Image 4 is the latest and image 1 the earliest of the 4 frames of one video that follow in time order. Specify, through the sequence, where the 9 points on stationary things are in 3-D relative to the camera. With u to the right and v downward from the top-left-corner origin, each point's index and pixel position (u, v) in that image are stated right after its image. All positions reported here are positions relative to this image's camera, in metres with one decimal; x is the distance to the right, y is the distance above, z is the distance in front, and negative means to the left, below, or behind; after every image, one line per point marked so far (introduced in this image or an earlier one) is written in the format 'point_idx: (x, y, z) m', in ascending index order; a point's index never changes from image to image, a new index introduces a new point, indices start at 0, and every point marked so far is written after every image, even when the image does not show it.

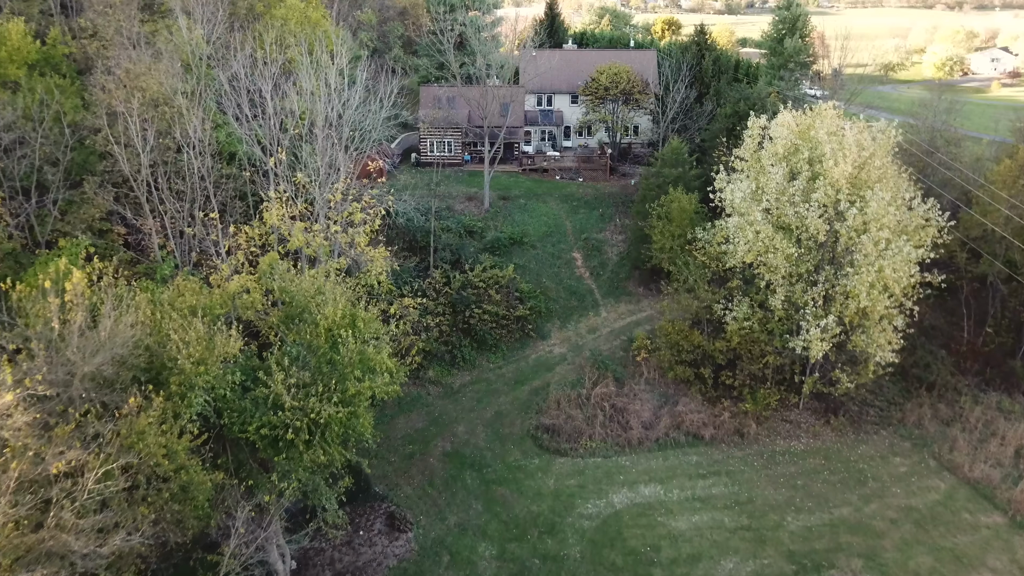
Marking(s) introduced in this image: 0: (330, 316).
0: (-3.6, -0.5, +14.4) m
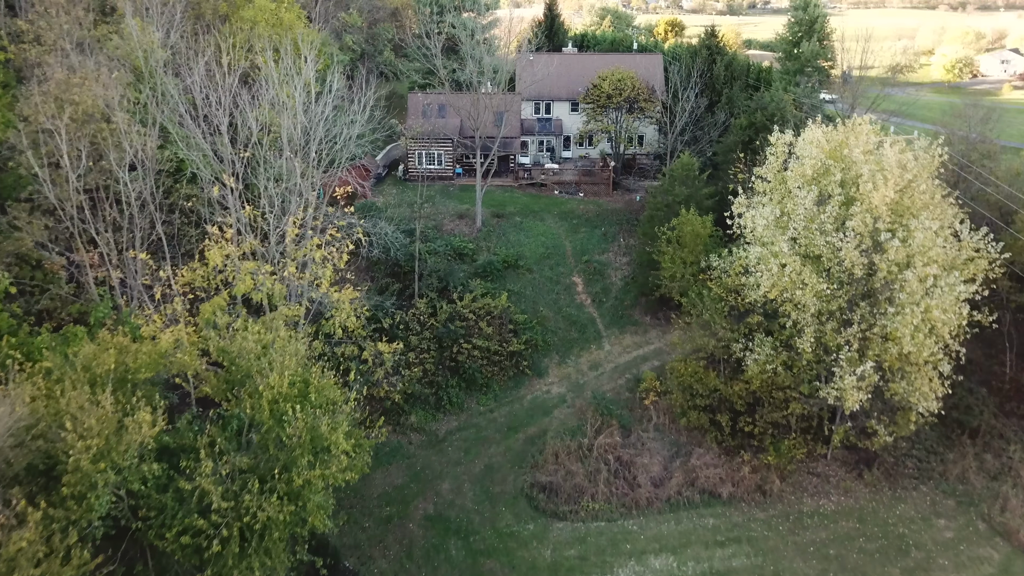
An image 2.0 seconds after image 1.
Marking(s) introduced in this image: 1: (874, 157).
0: (-3.8, -1.6, +11.8) m
1: (+9.2, +3.4, +18.6) m
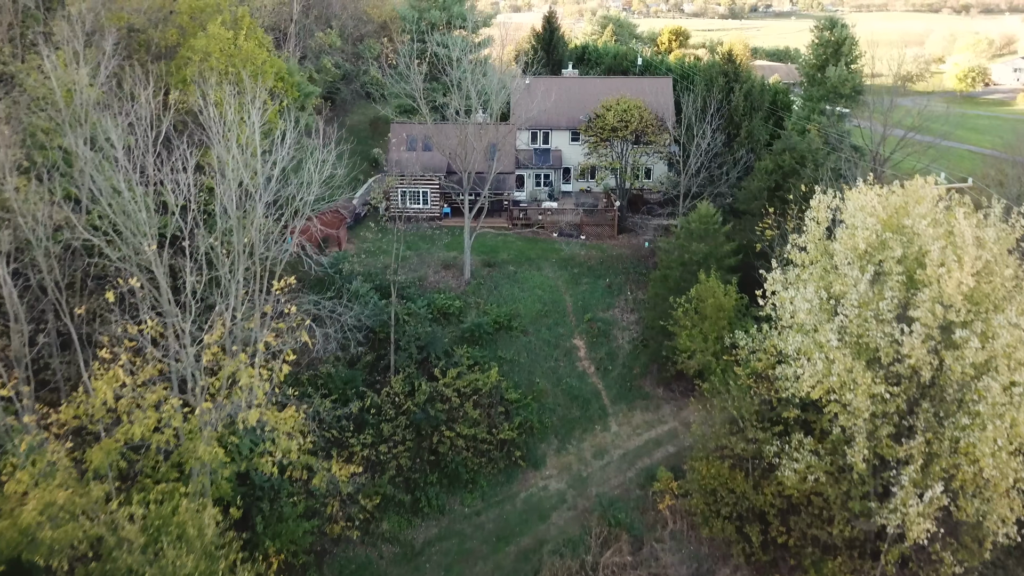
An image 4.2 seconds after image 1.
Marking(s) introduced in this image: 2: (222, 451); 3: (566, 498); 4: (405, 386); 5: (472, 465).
0: (-4.1, -3.7, +8.4) m
1: (+9.0, +1.2, +15.2) m
2: (-4.5, -2.6, +11.5) m
3: (+1.5, -5.6, +19.6) m
4: (-2.9, -2.7, +20.0) m
5: (-1.1, -4.8, +19.7) m
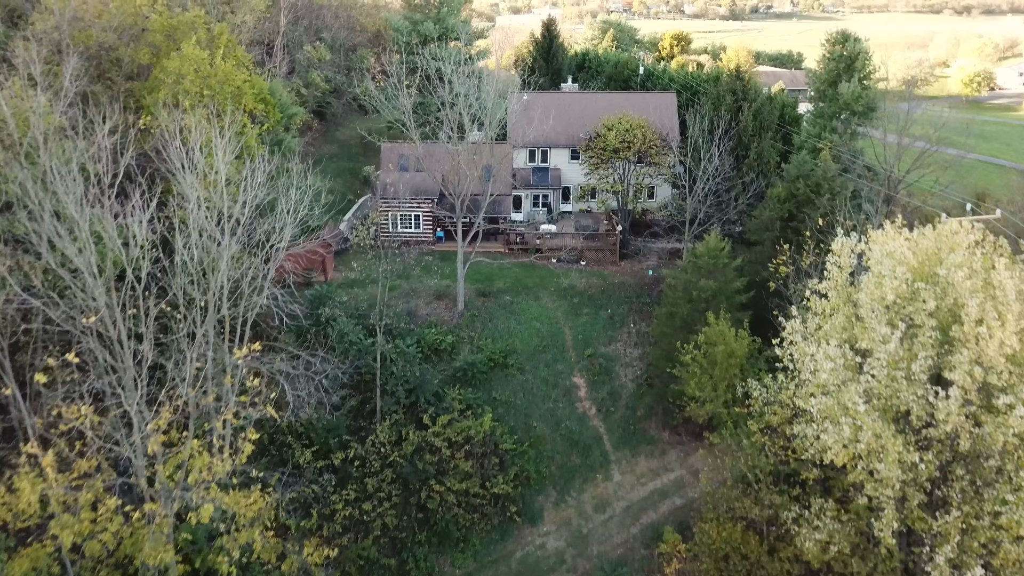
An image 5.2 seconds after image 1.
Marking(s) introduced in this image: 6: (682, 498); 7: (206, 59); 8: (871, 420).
0: (-4.2, -4.8, +7.0) m
1: (+8.8, +0.2, +13.7) m
2: (-4.7, -3.6, +10.0) m
3: (+1.3, -6.7, +18.2) m
4: (-3.1, -3.8, +18.5) m
5: (-1.2, -5.9, +18.2) m
6: (+4.5, -5.6, +19.5) m
7: (-8.6, +6.3, +20.2) m
8: (+6.7, -2.5, +13.7) m
